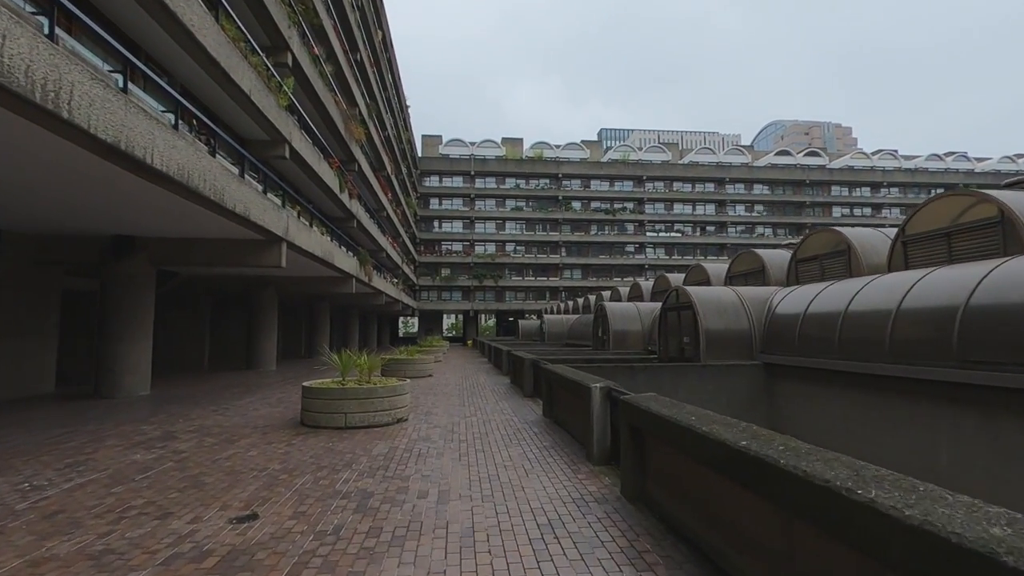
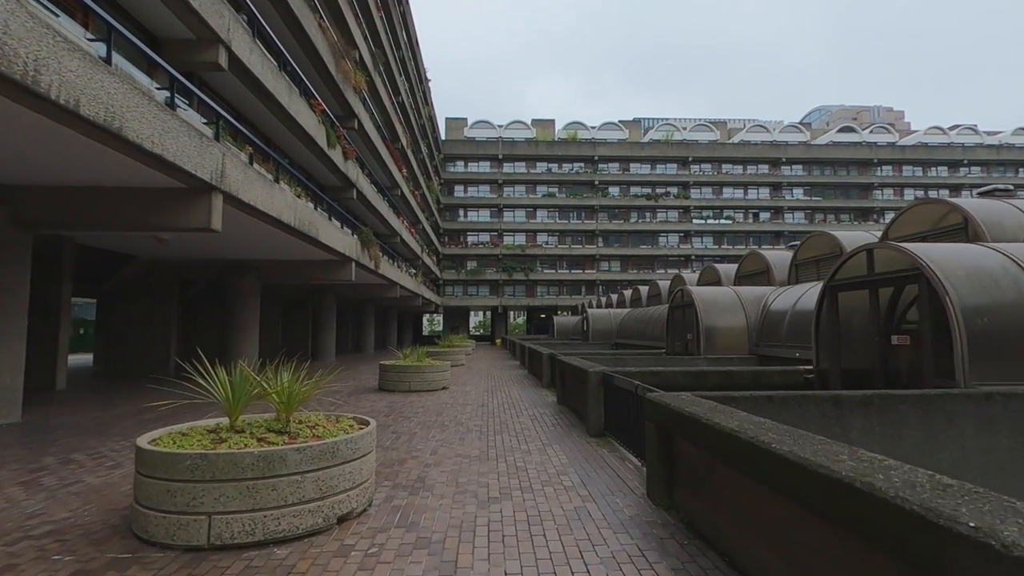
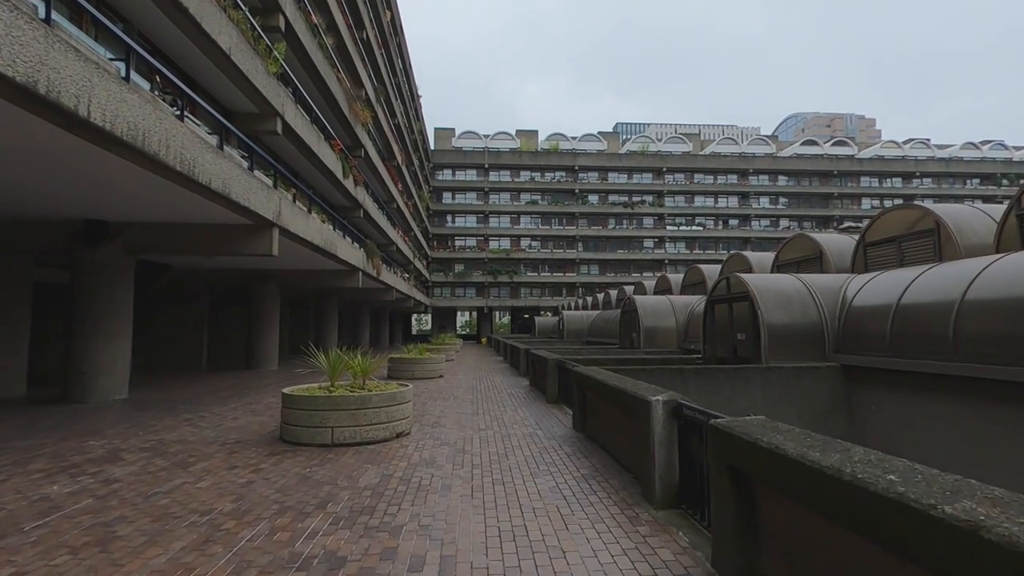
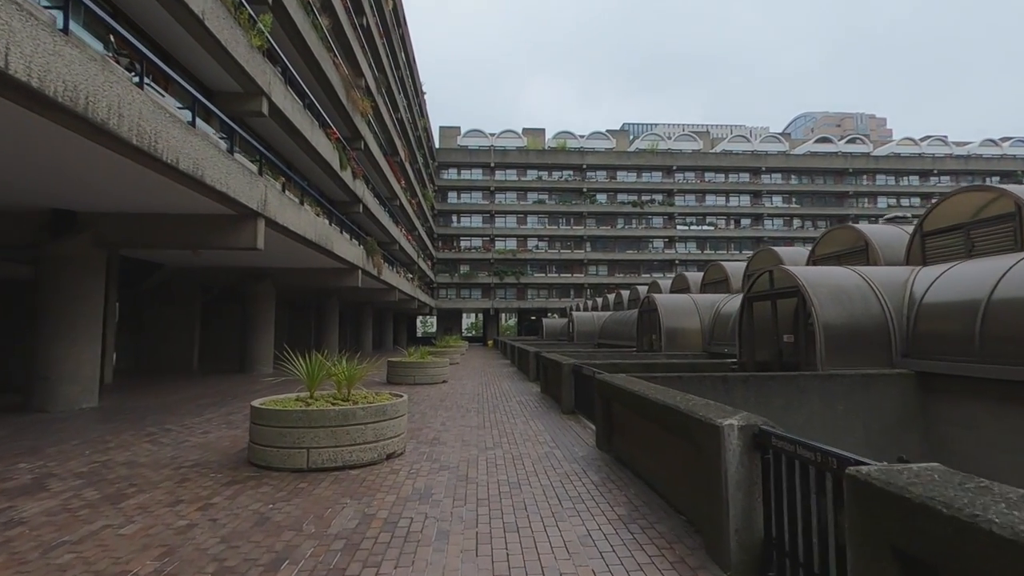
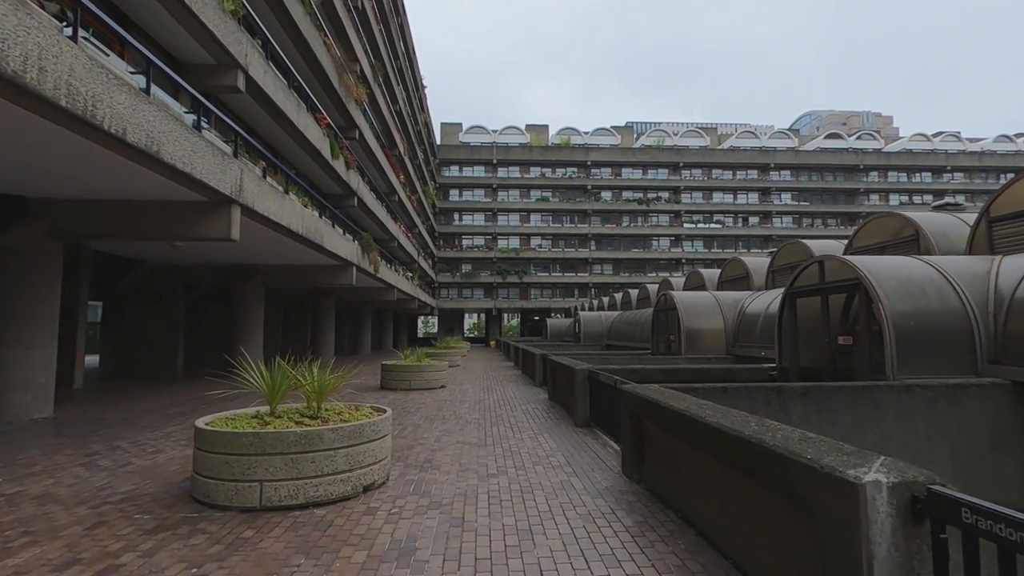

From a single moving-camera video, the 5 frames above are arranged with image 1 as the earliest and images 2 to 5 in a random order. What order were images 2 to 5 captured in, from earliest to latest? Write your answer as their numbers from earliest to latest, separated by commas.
3, 4, 5, 2
